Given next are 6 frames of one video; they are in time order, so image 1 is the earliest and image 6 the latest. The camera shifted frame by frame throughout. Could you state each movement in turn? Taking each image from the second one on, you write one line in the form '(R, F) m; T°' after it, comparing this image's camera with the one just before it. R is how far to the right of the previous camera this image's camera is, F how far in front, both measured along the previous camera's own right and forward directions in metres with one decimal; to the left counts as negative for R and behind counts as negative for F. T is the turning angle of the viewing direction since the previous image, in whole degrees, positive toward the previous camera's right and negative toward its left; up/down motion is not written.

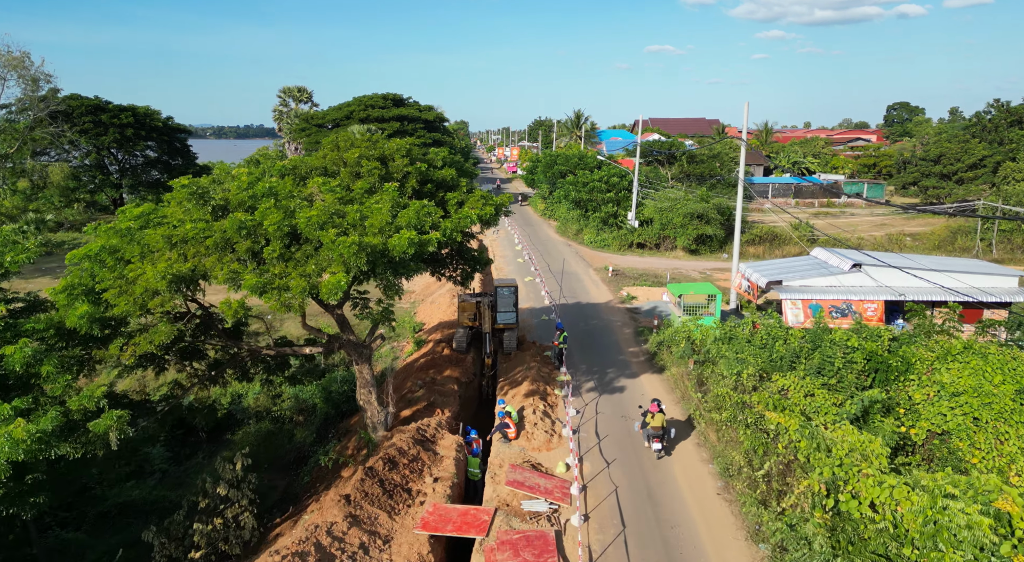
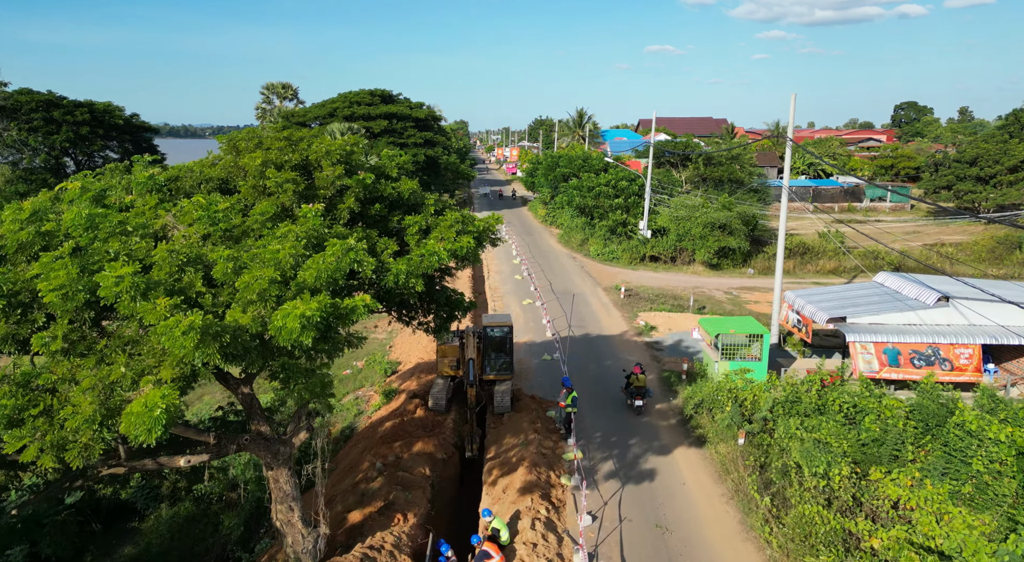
(+0.2, +4.4) m; 0°
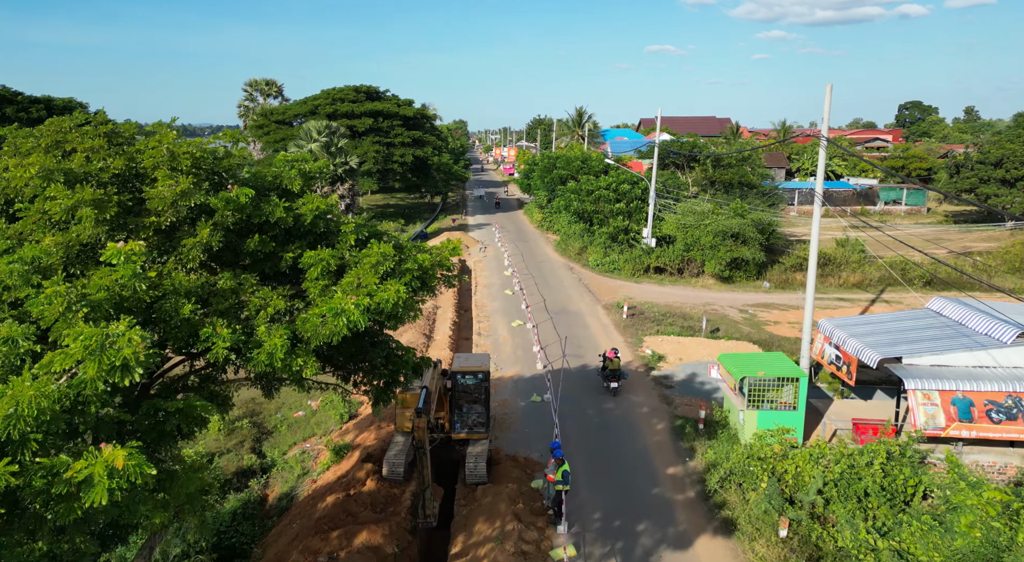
(+0.4, +3.1) m; 0°
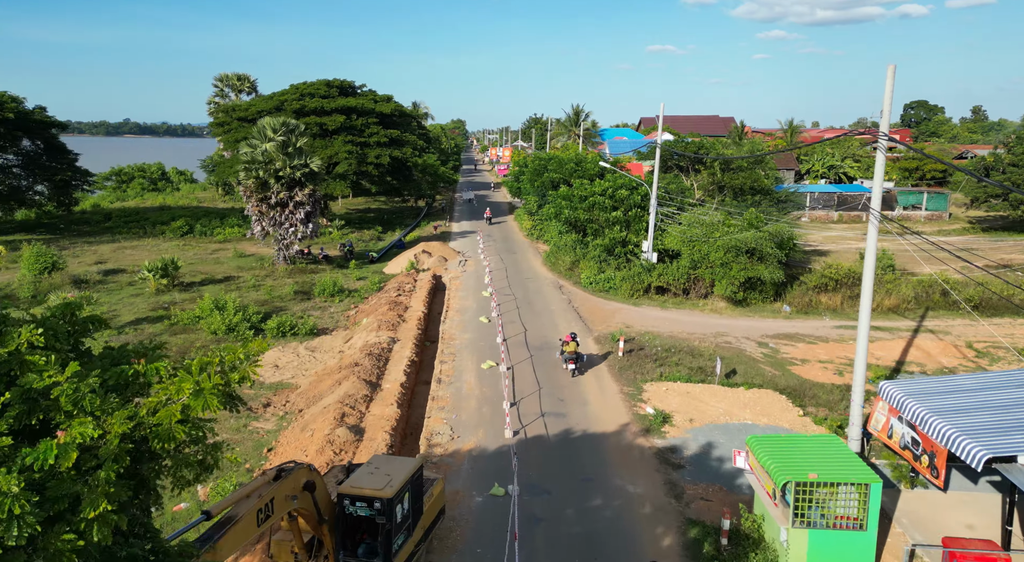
(+0.8, +4.3) m; 0°
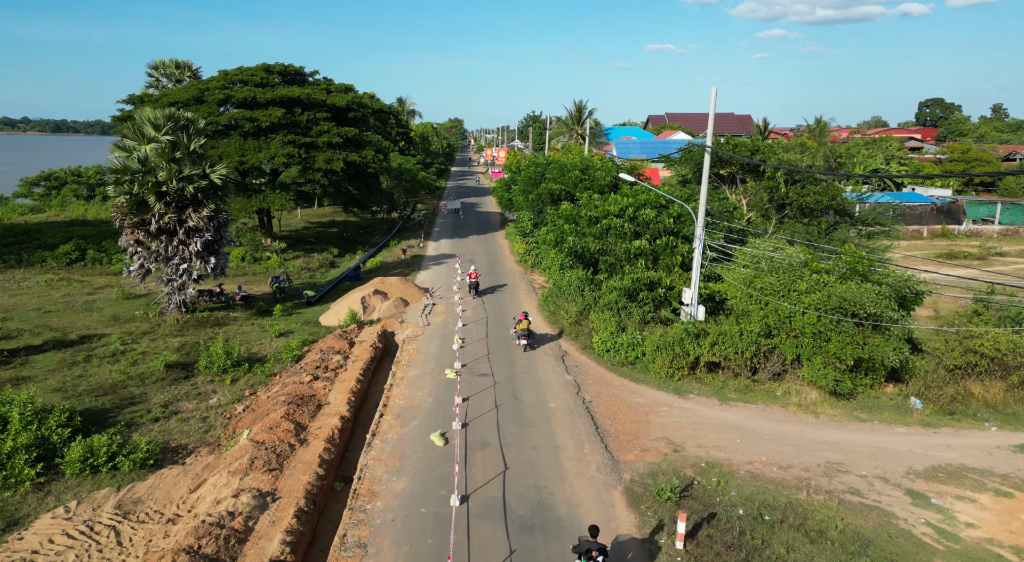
(+0.5, +9.3) m; 0°
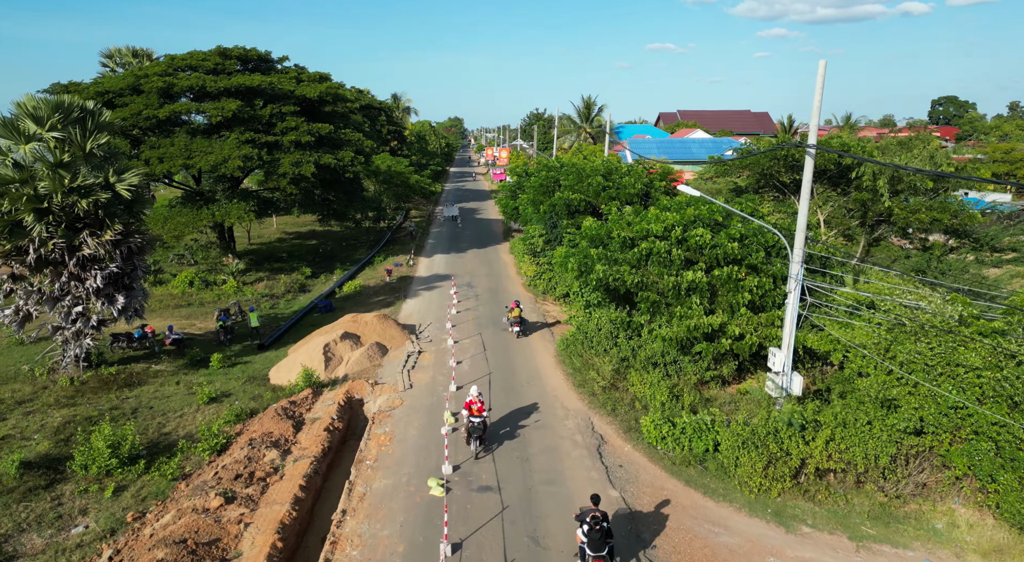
(-0.3, +6.0) m; 0°
